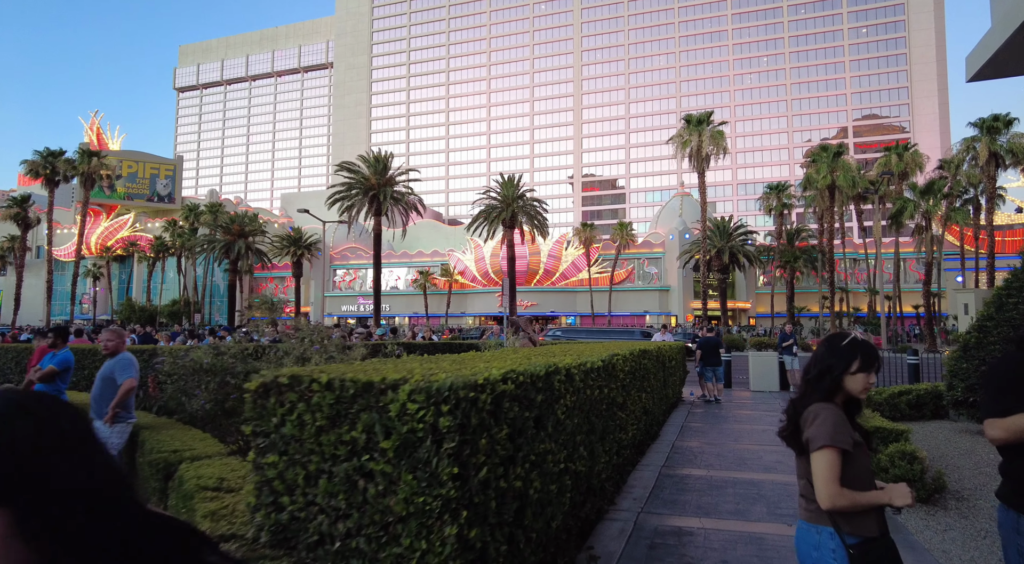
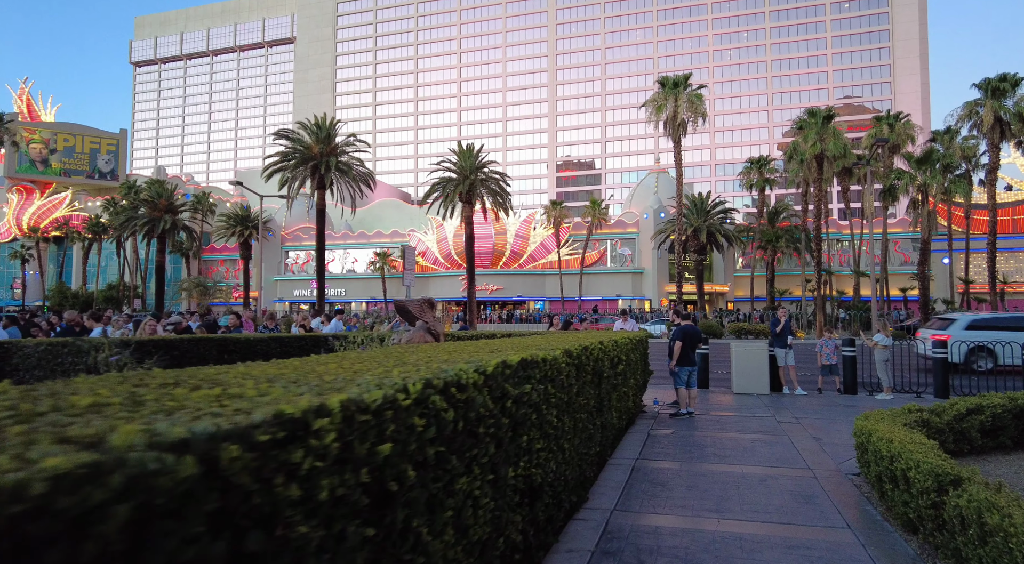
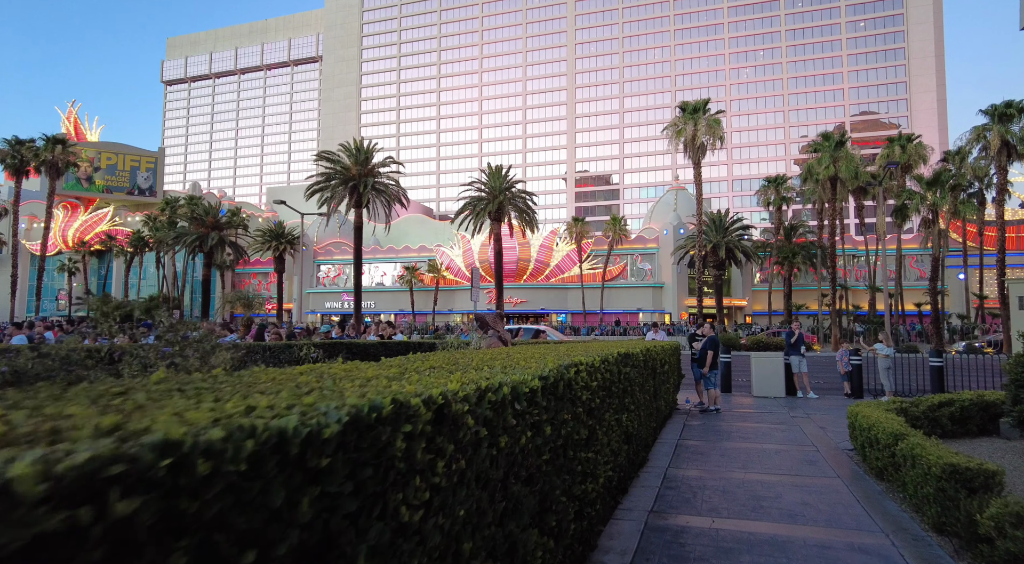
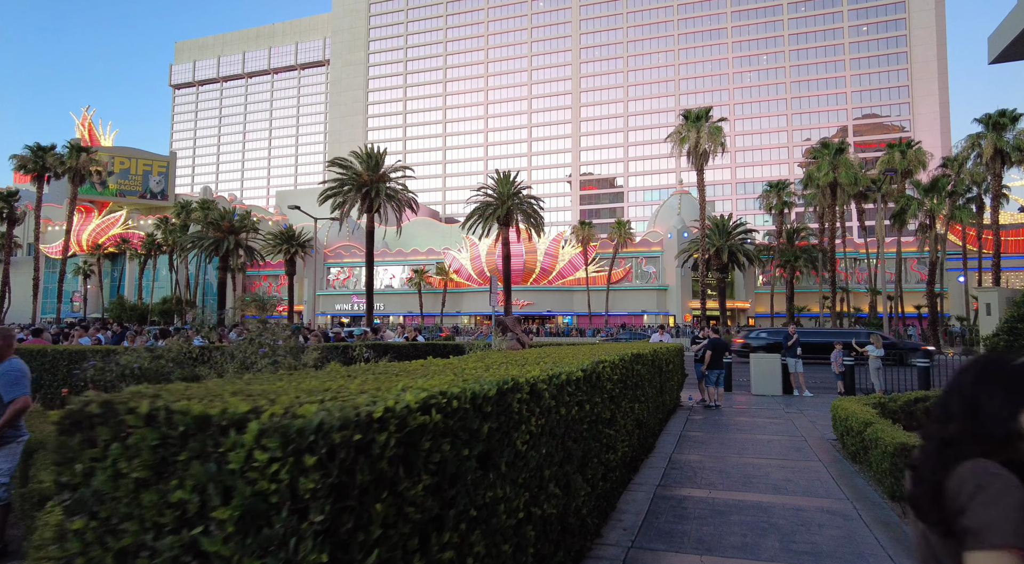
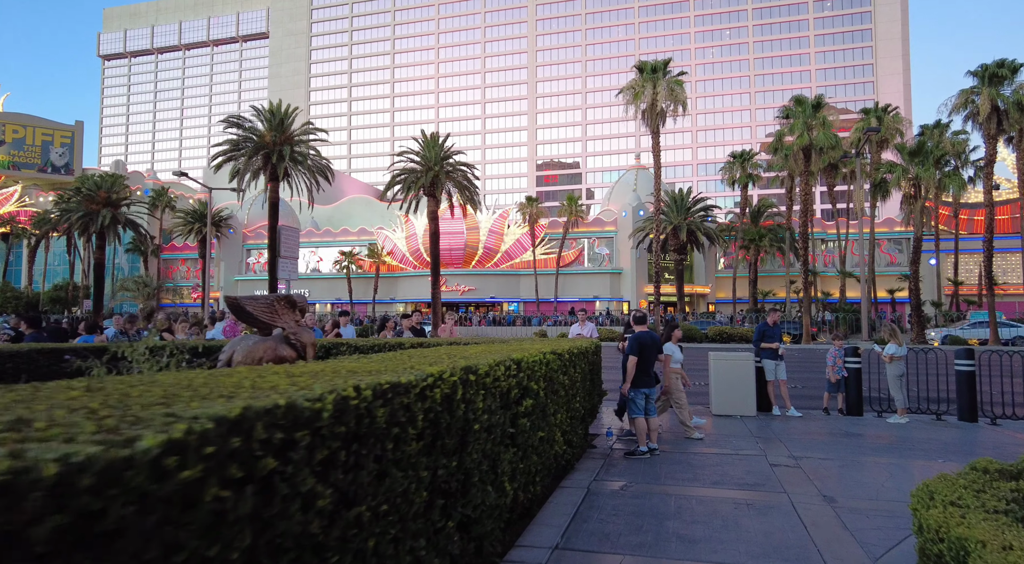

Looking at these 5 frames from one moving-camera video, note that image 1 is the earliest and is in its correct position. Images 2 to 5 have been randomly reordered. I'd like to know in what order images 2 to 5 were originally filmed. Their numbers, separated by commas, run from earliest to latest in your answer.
4, 3, 2, 5
